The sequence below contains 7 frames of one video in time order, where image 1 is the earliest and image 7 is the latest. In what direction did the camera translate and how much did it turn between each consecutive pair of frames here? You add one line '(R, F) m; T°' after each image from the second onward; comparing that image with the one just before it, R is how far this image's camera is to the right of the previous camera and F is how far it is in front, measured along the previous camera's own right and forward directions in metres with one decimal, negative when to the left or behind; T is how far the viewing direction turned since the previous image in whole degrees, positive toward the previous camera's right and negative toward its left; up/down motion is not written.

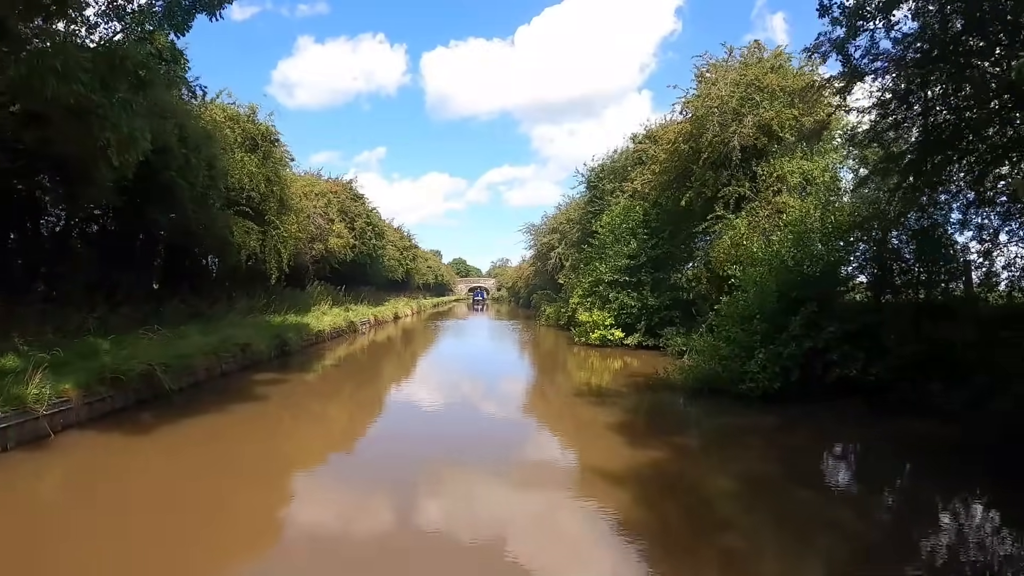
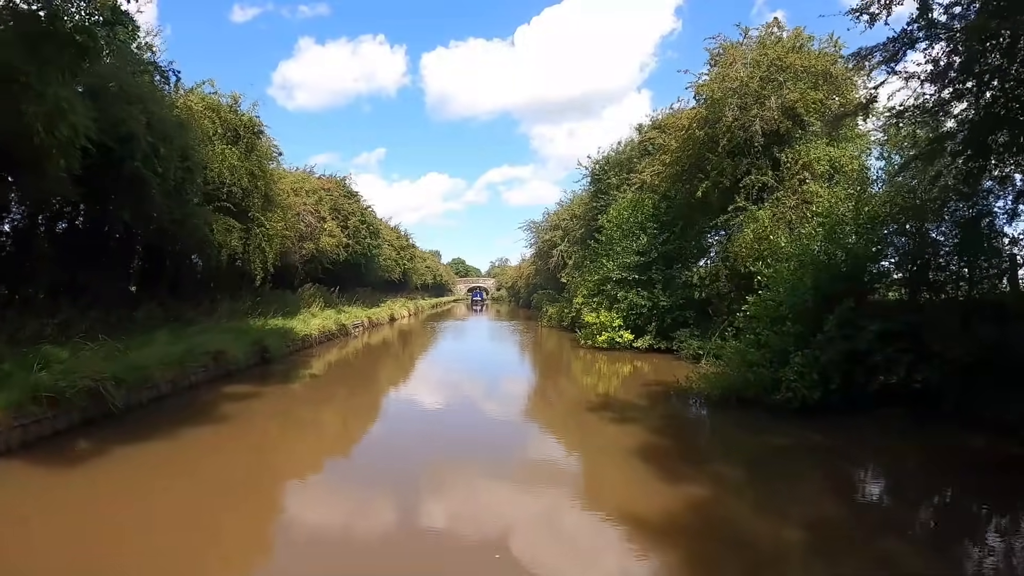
(0.0, +1.2) m; 0°
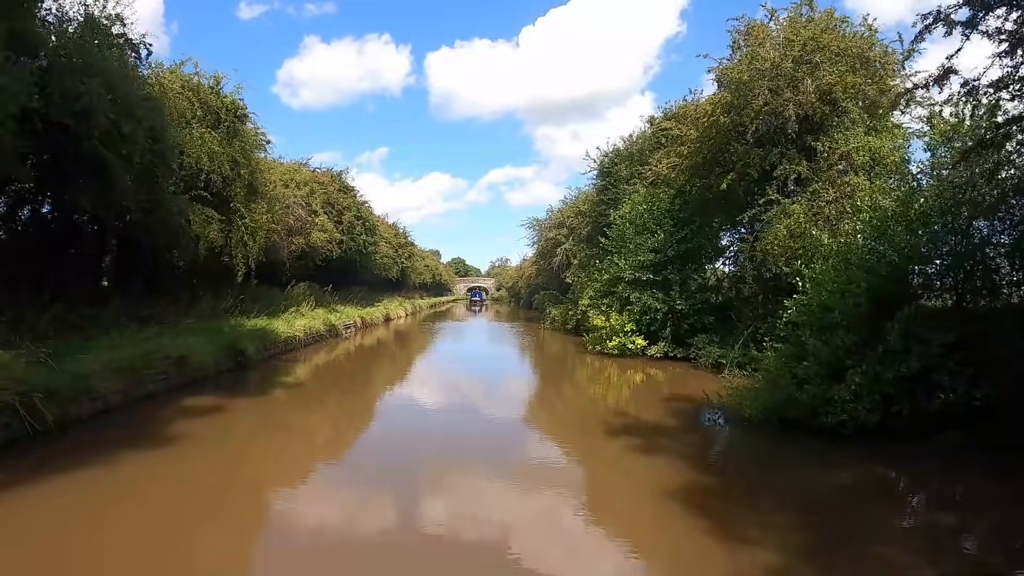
(-0.1, +1.3) m; 0°
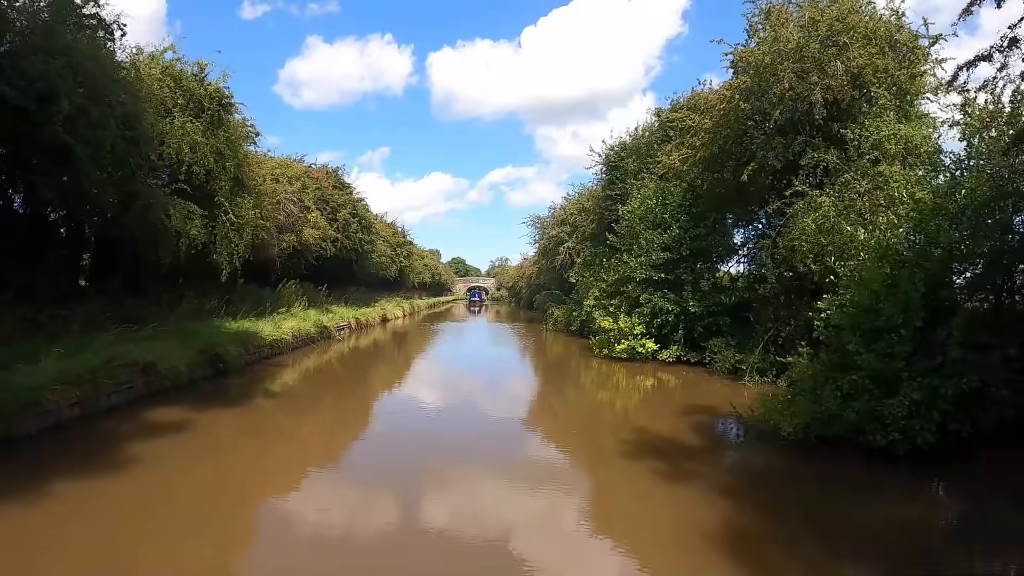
(0.0, +1.0) m; 0°
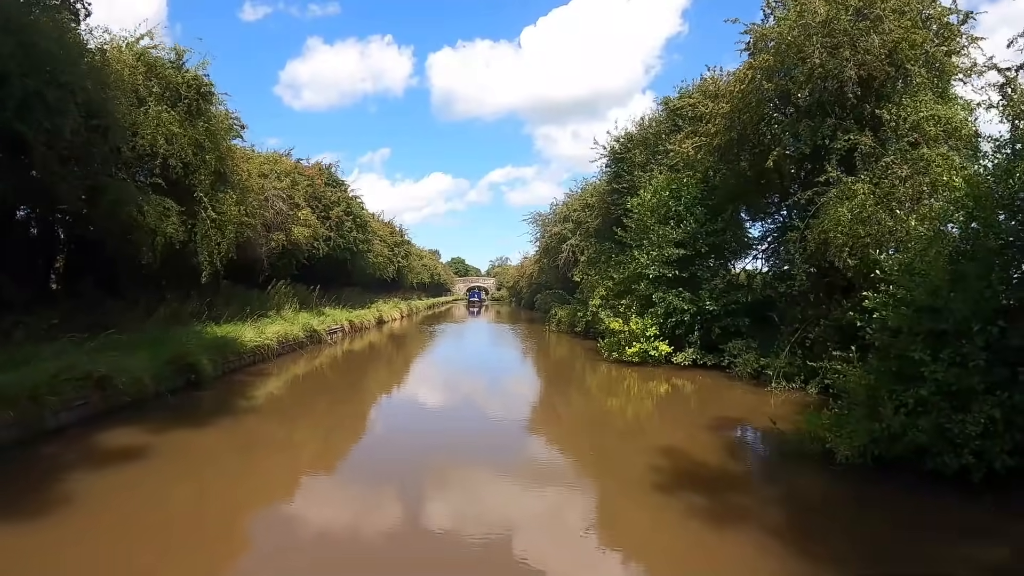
(0.0, +1.0) m; 0°
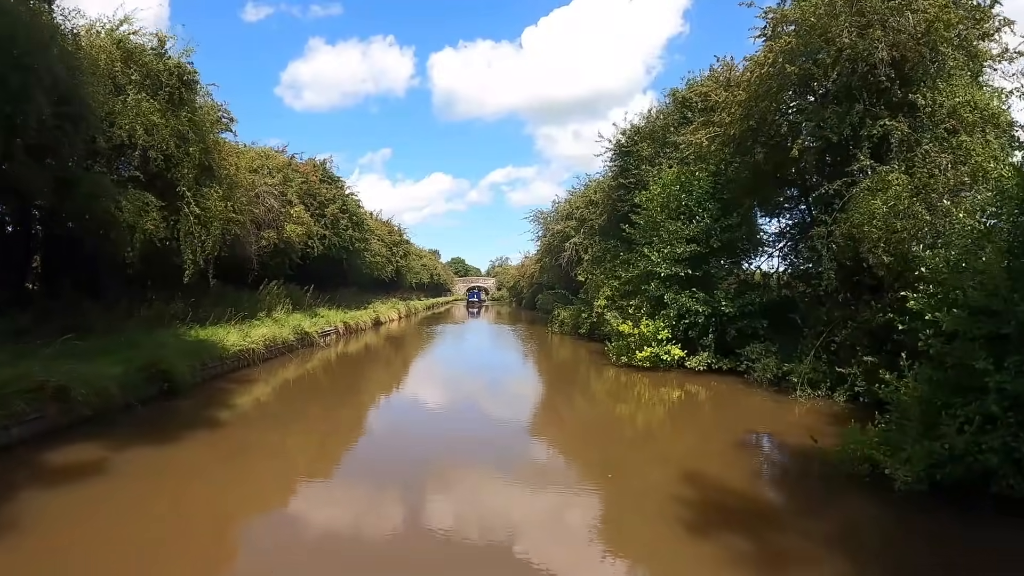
(0.0, +0.8) m; 0°
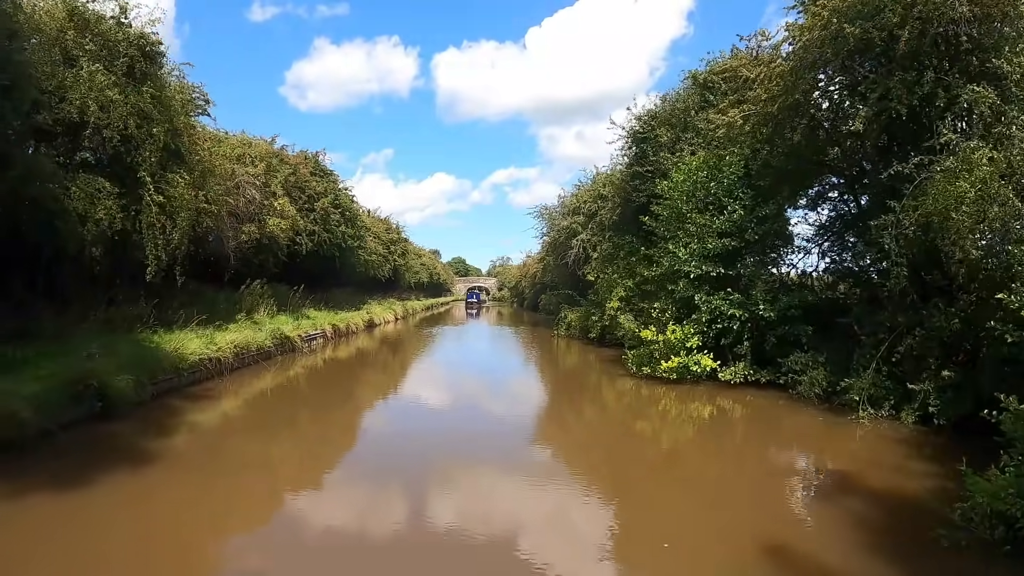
(-0.1, +1.6) m; 0°
